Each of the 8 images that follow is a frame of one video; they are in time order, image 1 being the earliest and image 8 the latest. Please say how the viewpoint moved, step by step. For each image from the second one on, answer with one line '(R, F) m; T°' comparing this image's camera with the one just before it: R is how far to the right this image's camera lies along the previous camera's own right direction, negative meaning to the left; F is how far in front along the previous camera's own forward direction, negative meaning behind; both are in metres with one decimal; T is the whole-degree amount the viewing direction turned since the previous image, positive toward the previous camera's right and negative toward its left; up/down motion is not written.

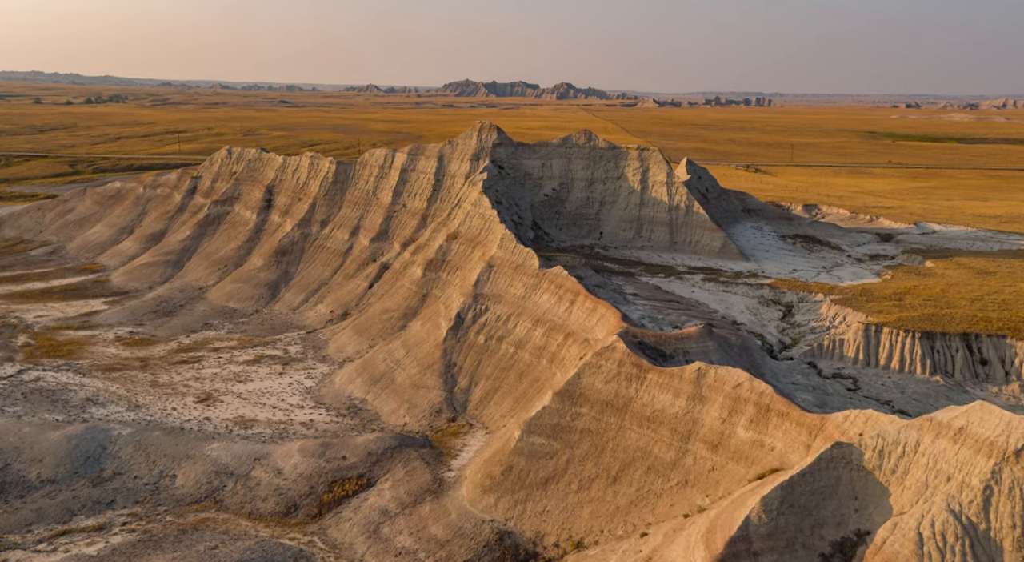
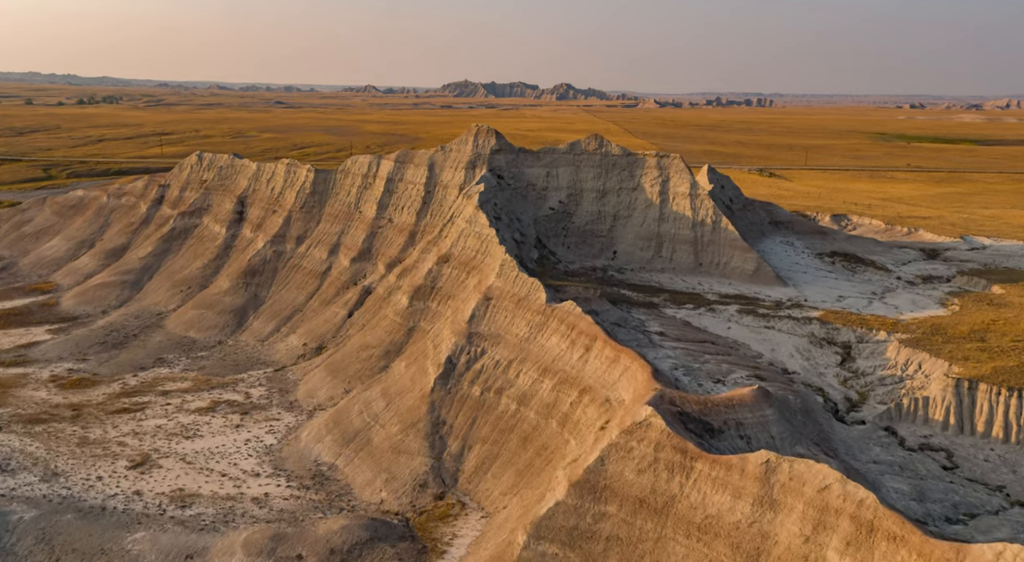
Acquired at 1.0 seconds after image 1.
(-0.1, +6.9) m; 0°
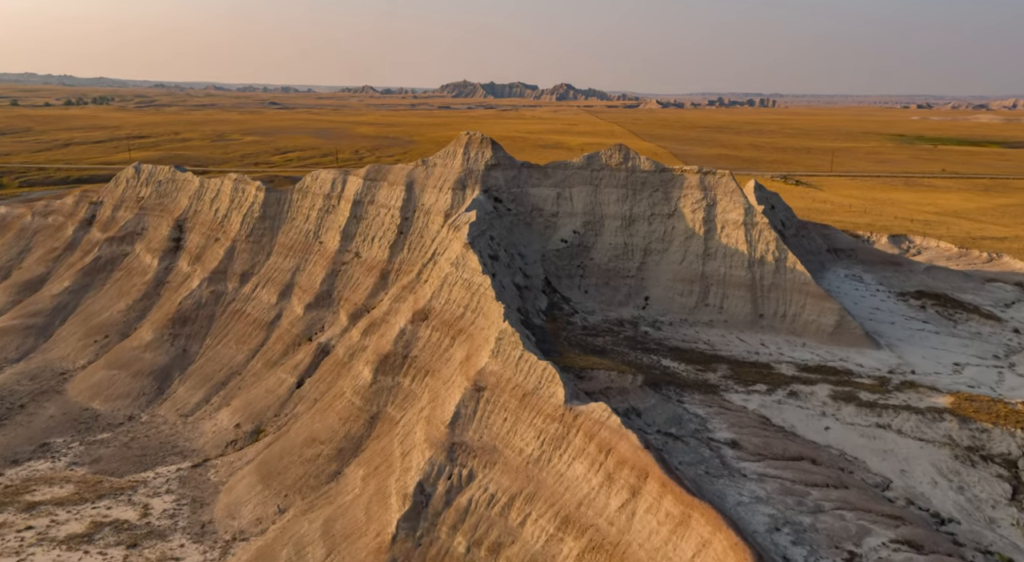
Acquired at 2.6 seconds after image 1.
(-0.1, +11.1) m; 0°
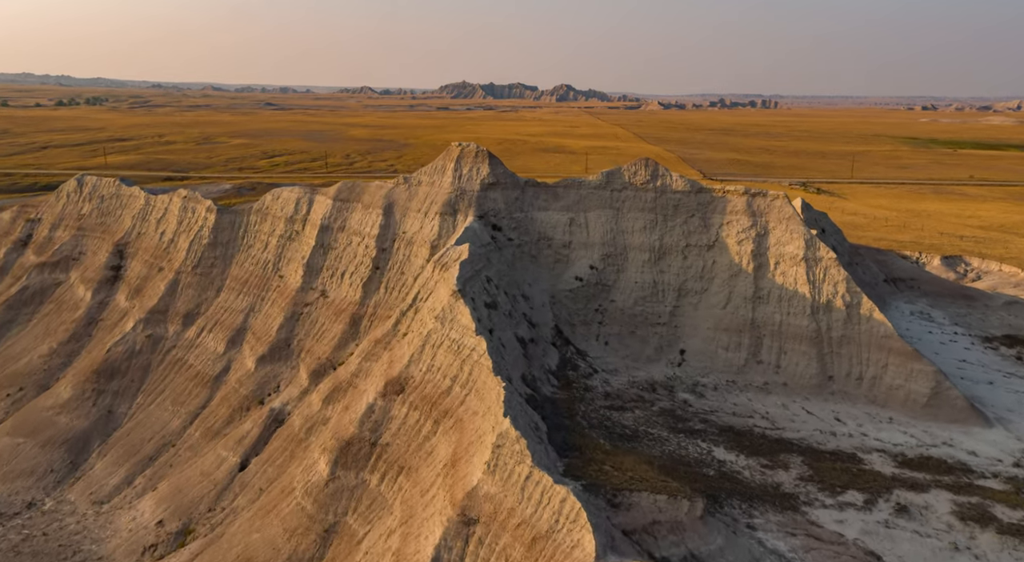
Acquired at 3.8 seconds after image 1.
(-0.1, +7.5) m; 0°
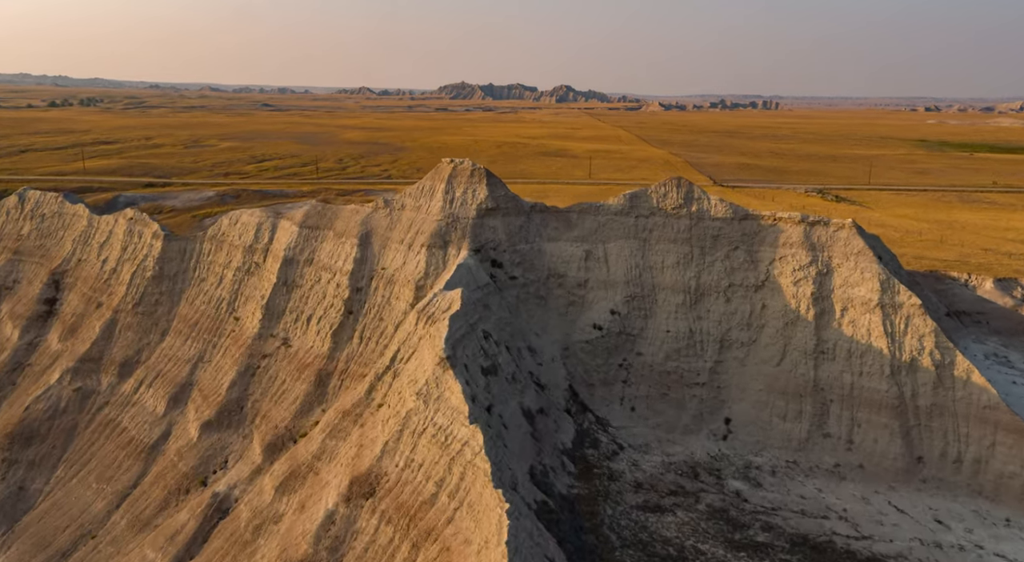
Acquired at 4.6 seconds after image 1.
(-0.1, +5.8) m; 0°
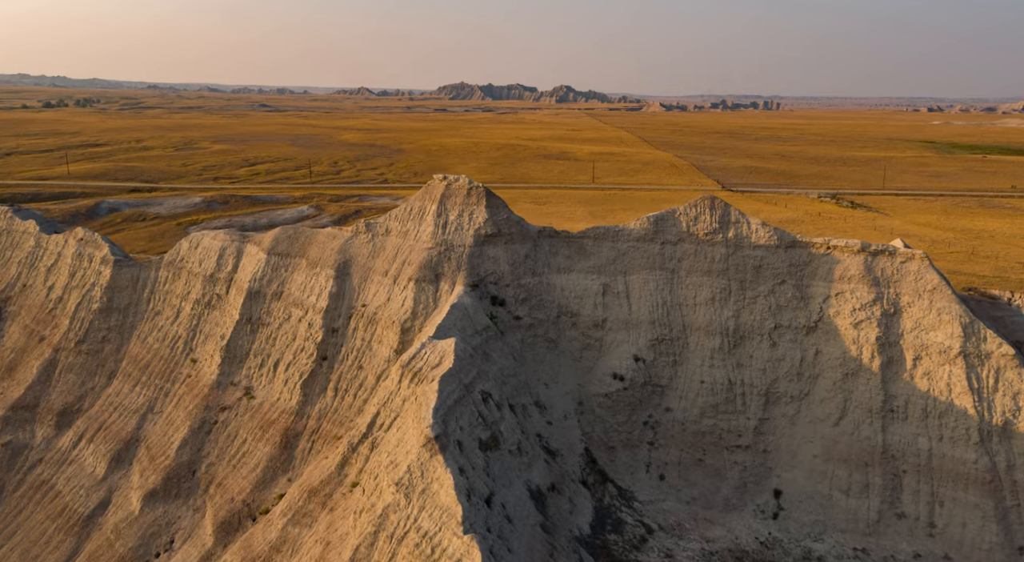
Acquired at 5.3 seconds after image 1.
(-0.1, +4.1) m; 0°
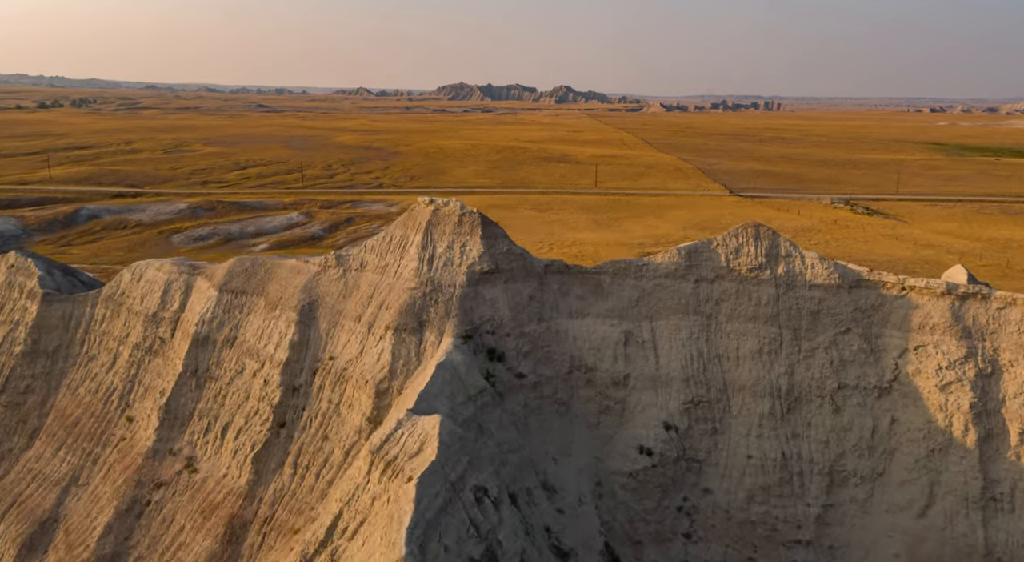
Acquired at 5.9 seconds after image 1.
(0.0, +4.1) m; 0°
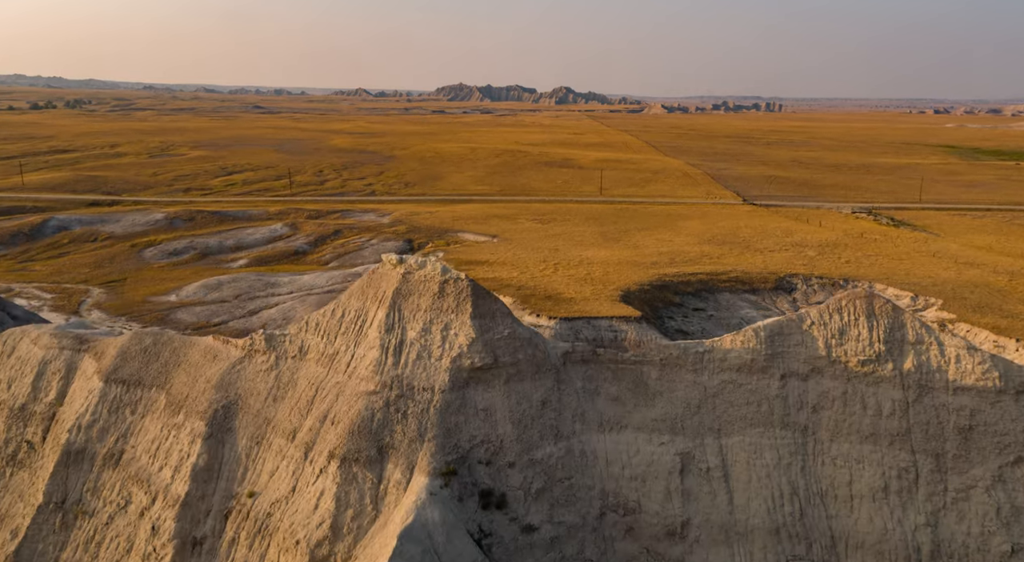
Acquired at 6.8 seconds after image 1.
(-0.1, +5.9) m; 0°
